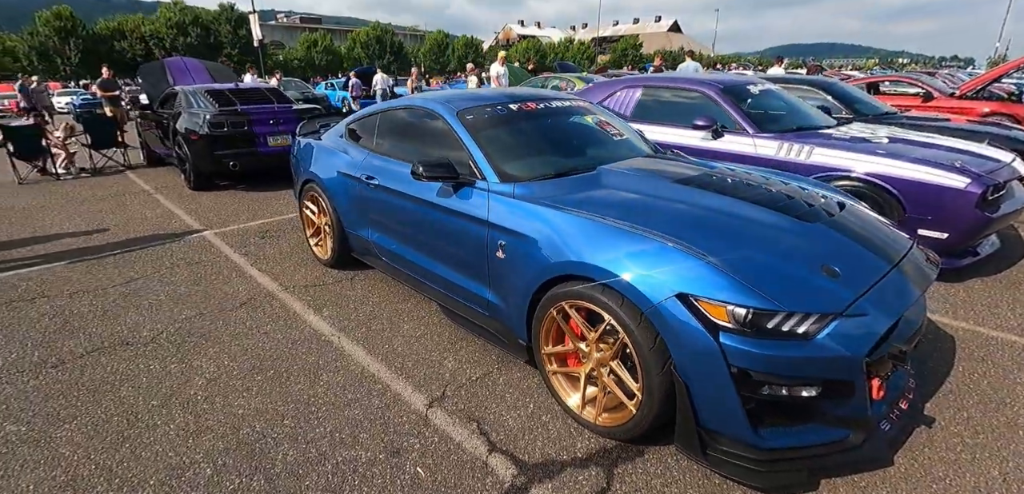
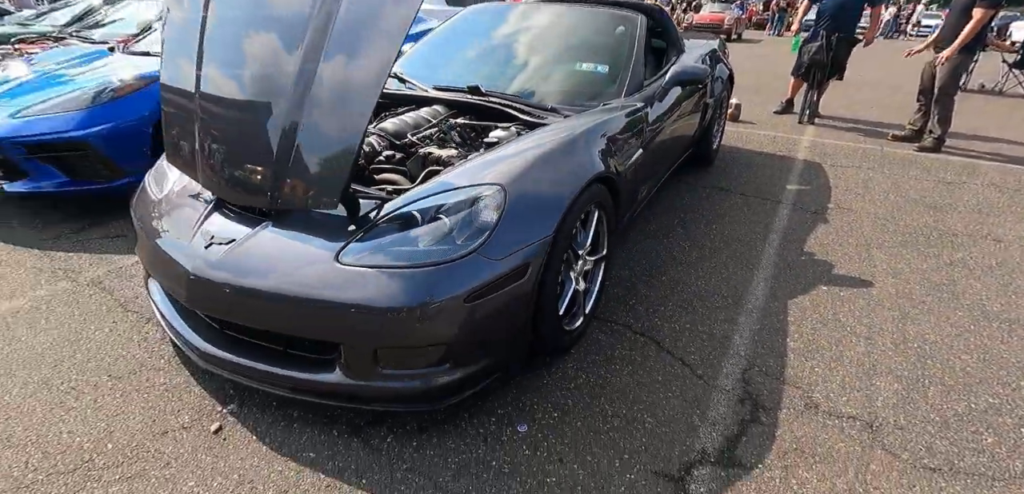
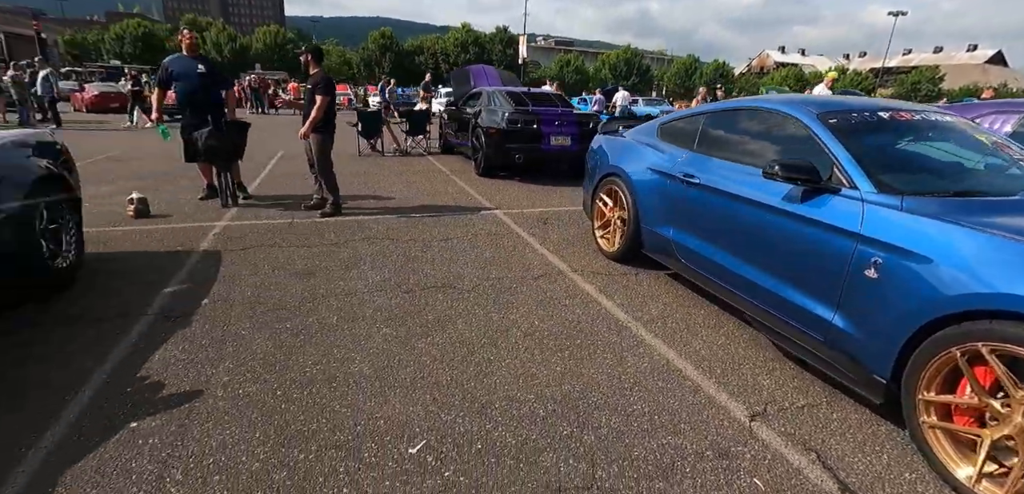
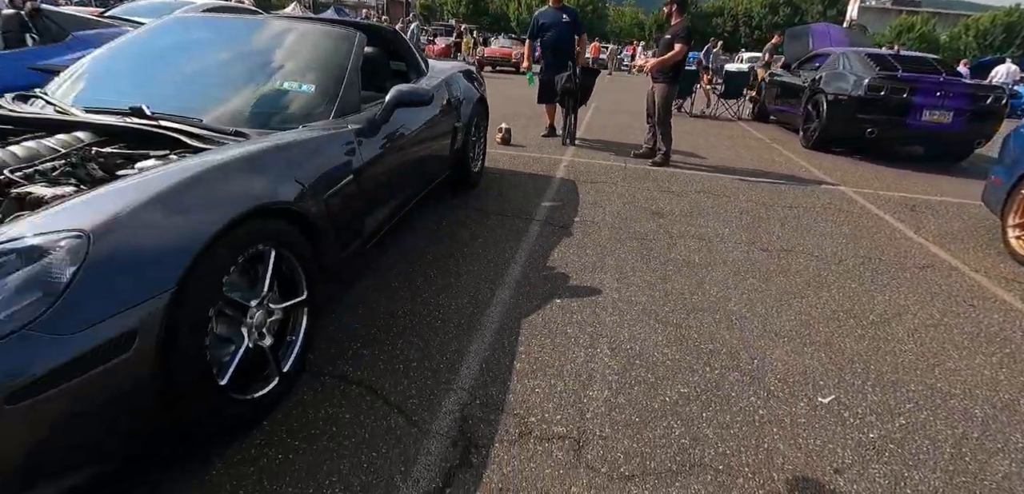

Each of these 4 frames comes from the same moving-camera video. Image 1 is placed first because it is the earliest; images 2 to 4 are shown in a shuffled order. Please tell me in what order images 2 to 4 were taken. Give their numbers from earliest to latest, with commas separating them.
3, 4, 2
